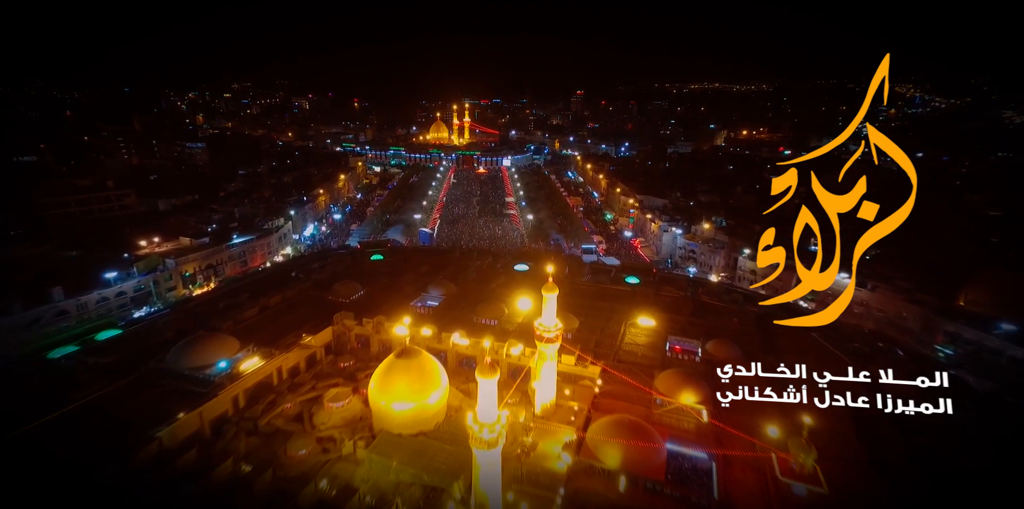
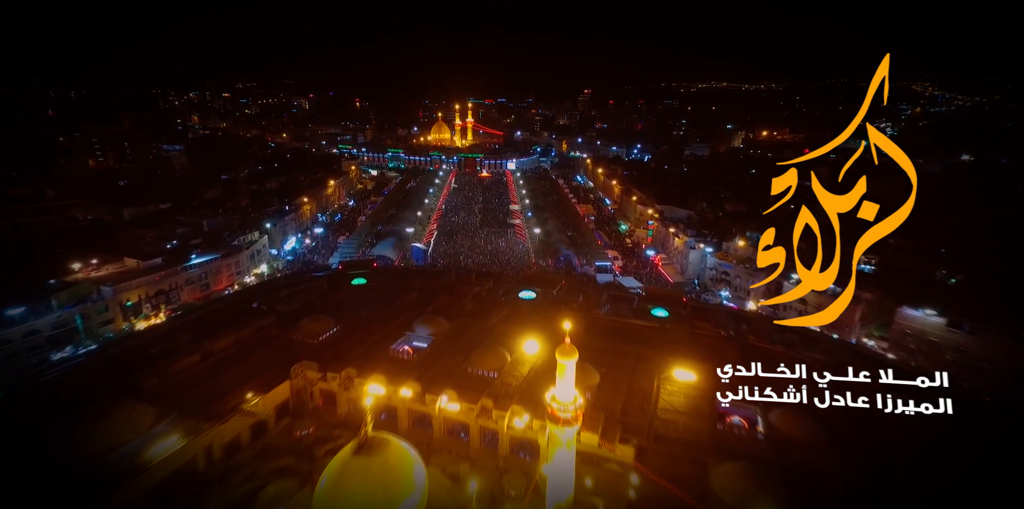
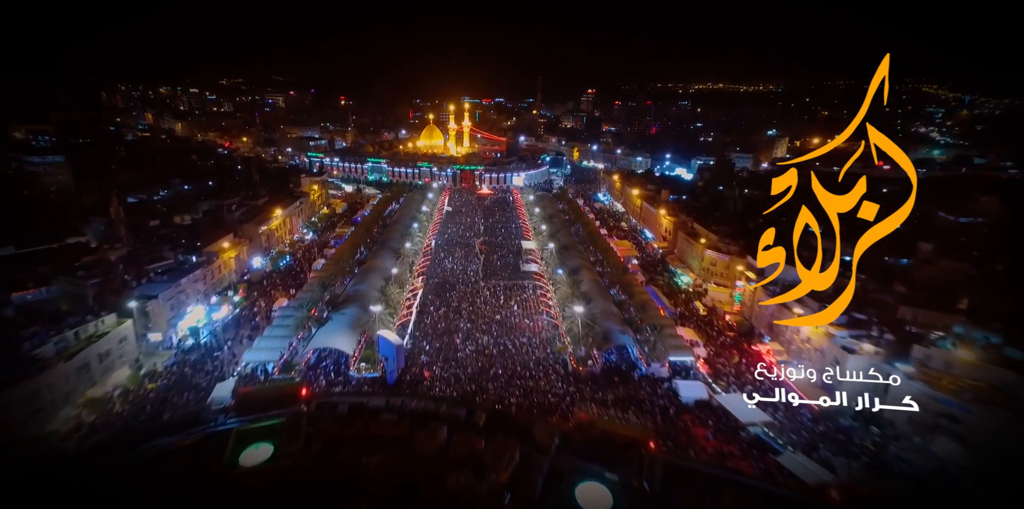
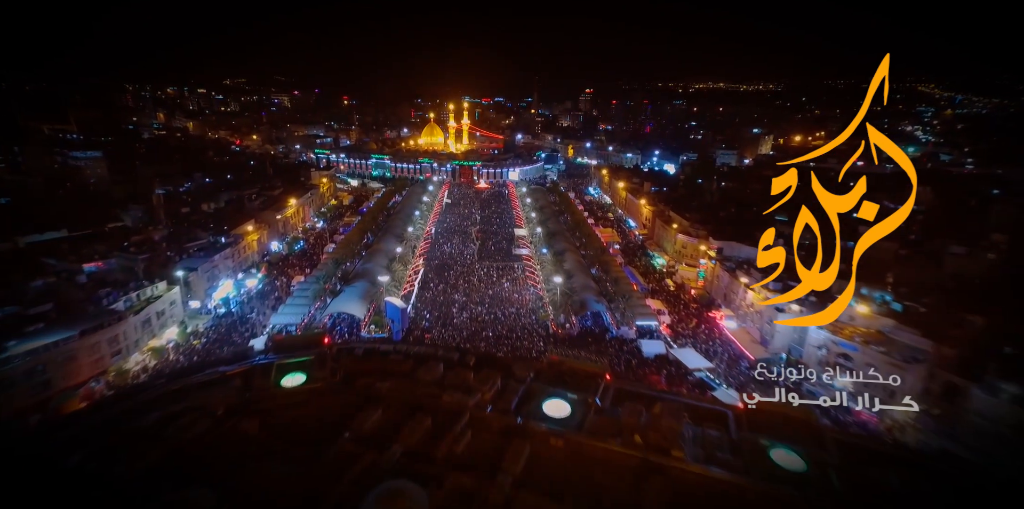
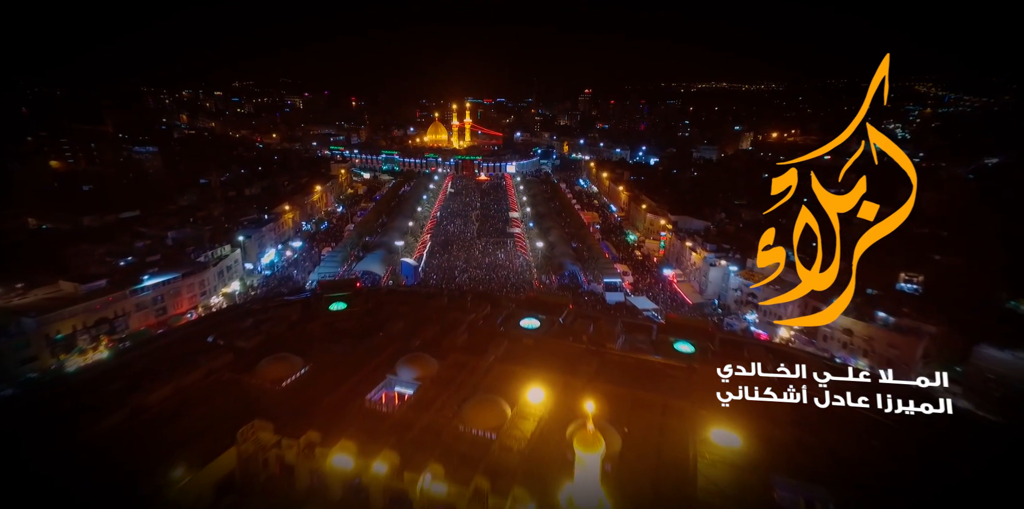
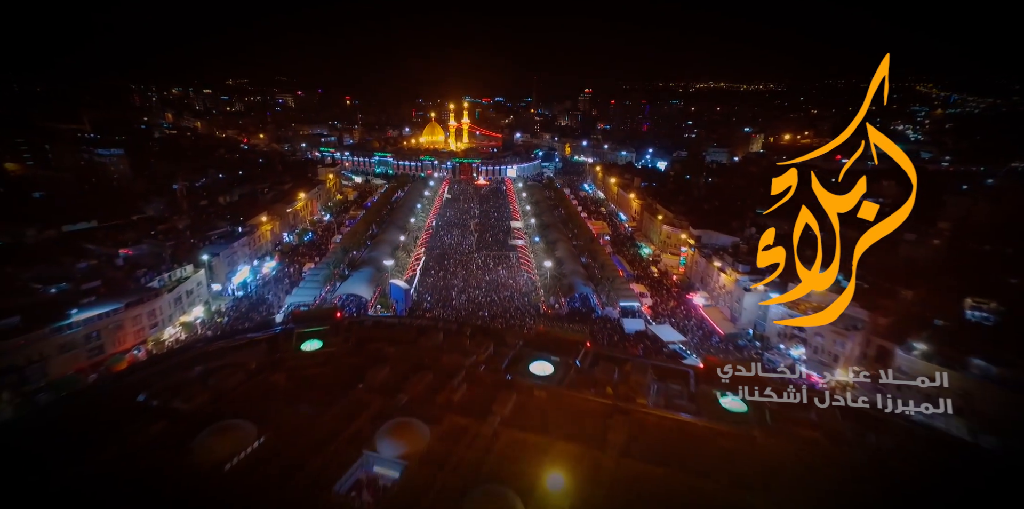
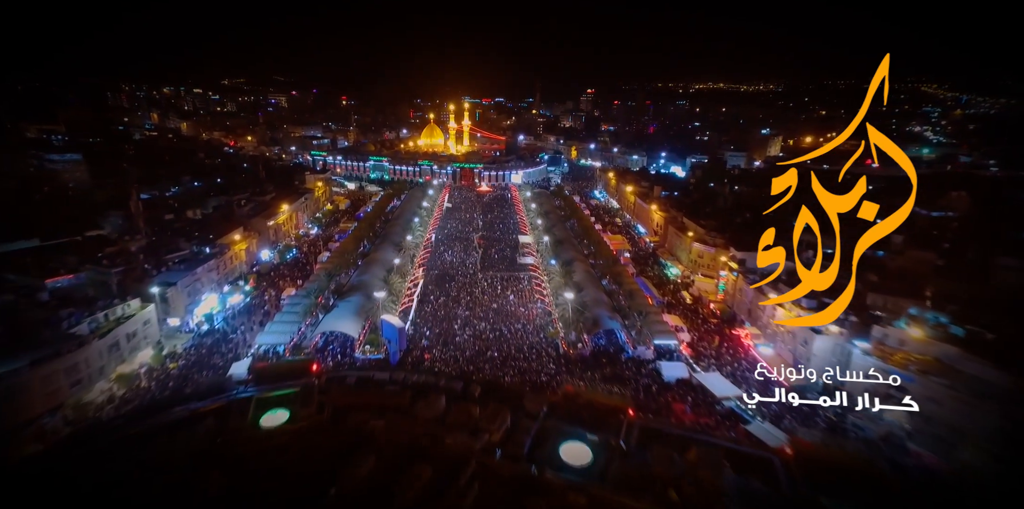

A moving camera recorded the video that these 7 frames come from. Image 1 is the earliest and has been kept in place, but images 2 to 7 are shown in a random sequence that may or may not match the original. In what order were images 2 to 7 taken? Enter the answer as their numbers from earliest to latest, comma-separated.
2, 5, 6, 4, 7, 3
